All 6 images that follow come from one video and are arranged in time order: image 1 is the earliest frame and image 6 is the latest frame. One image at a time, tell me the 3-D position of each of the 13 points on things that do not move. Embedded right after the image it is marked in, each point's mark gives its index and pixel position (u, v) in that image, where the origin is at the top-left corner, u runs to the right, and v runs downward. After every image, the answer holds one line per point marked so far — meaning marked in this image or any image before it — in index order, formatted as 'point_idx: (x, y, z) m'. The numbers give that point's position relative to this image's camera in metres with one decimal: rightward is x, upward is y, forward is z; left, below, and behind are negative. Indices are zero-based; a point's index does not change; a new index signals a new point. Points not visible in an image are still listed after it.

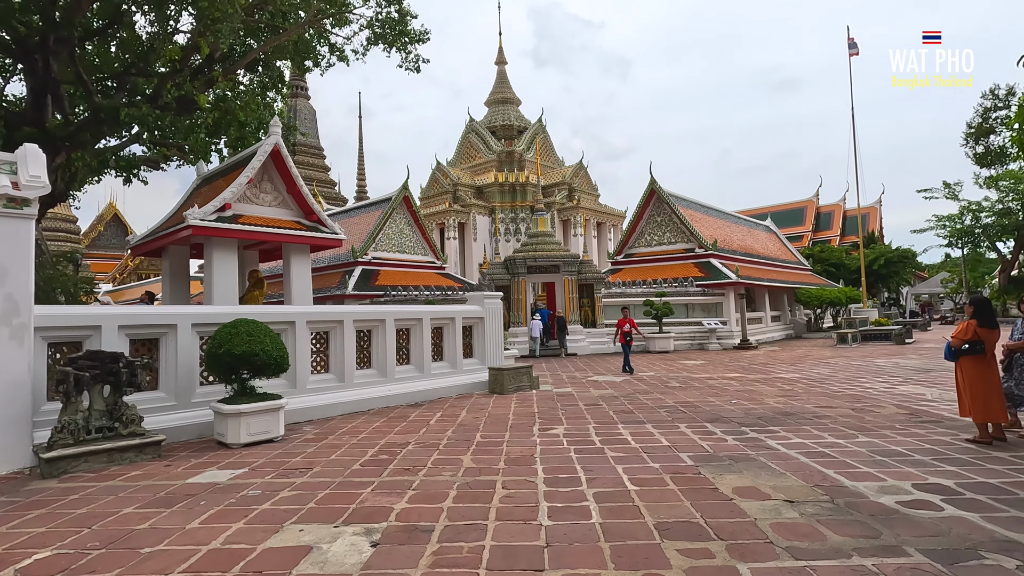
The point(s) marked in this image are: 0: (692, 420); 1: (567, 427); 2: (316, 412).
0: (+1.9, -1.4, +5.6) m
1: (+0.5, -1.4, +5.5) m
2: (-2.3, -1.4, +6.2) m
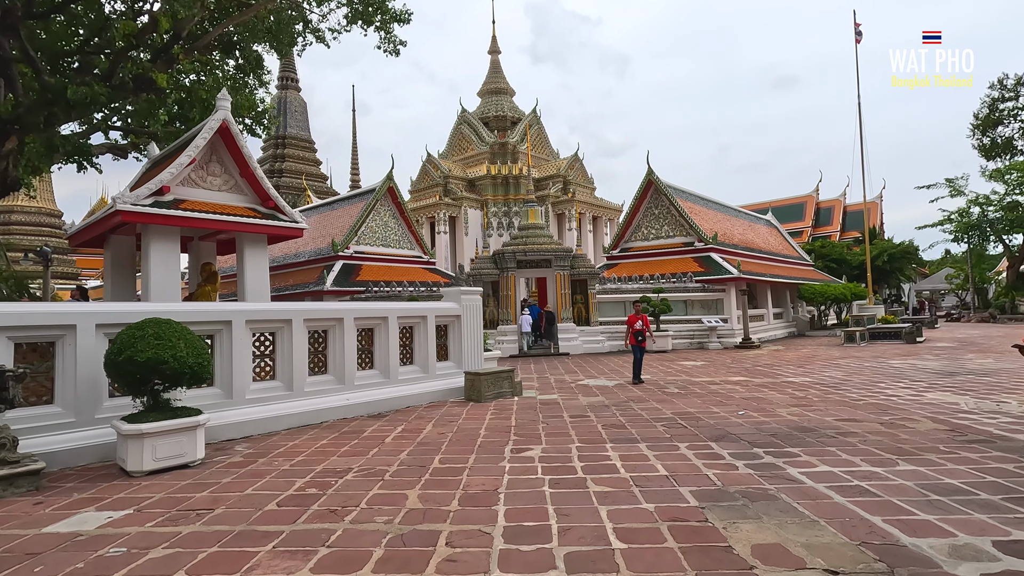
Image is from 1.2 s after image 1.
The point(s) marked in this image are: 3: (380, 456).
0: (+1.6, -1.3, +4.7) m
1: (+0.3, -1.4, +4.6) m
2: (-2.5, -1.4, +5.4) m
3: (-1.1, -1.4, +4.4) m
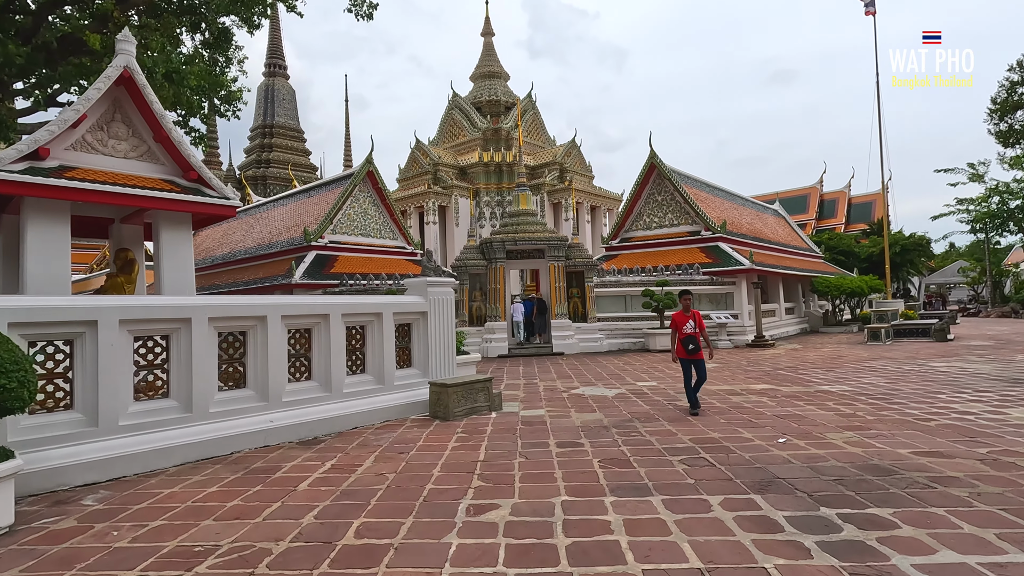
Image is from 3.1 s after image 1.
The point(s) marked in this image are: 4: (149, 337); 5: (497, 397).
0: (+1.3, -1.2, +3.4) m
1: (0.0, -1.3, +3.2) m
2: (-2.8, -1.3, +4.0) m
3: (-1.3, -1.3, +3.0) m
4: (-2.9, -0.4, +4.3) m
5: (-0.2, -1.2, +6.1) m
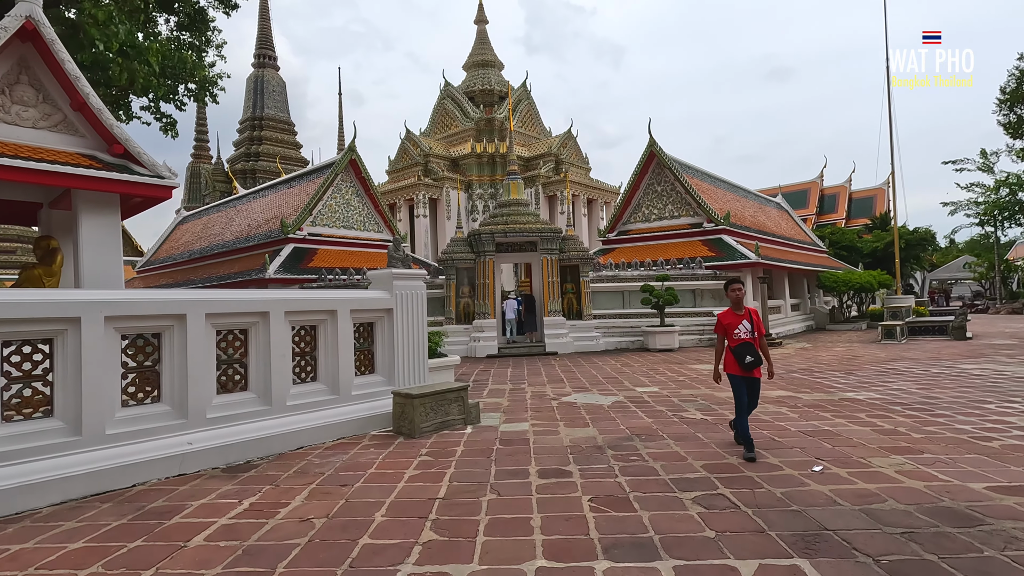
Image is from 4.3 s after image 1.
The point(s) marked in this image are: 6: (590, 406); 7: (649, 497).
0: (+1.2, -1.2, +2.5) m
1: (-0.2, -1.2, +2.4) m
2: (-3.0, -1.2, +3.1) m
3: (-1.5, -1.2, +2.2) m
4: (-3.1, -0.3, +3.4) m
5: (-0.4, -1.2, +5.2) m
6: (+0.8, -1.3, +5.9) m
7: (+0.8, -1.2, +3.1) m
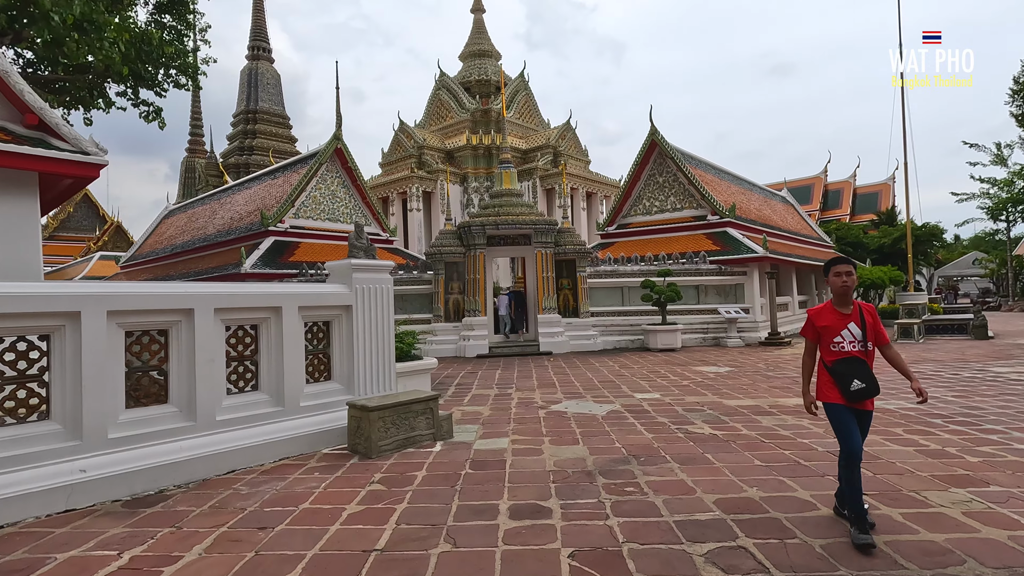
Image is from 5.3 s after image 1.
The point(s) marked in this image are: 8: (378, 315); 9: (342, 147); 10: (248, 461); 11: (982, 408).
0: (+1.0, -1.1, +1.8) m
1: (-0.3, -1.2, +1.6) m
2: (-3.2, -1.2, +2.4) m
3: (-1.7, -1.2, +1.4) m
4: (-3.2, -0.3, +2.7) m
5: (-0.6, -1.1, +4.5) m
6: (+0.7, -1.2, +5.2) m
7: (+0.6, -1.2, +2.4) m
8: (-1.2, -0.2, +4.8) m
9: (-4.6, +3.8, +14.7) m
10: (-1.9, -1.2, +3.9) m
11: (+4.4, -1.1, +5.1) m
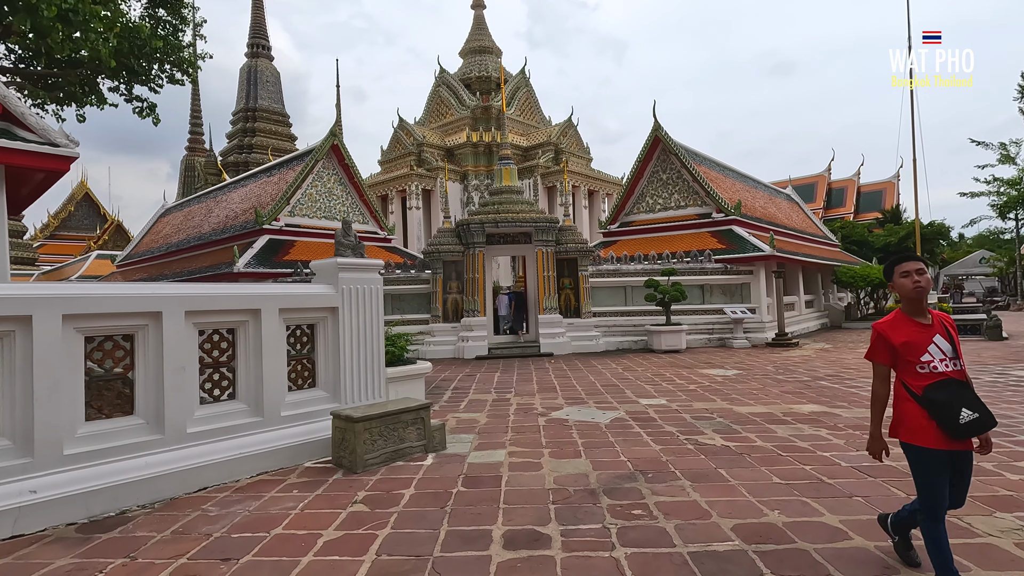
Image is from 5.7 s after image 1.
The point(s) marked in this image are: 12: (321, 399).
0: (+0.9, -1.1, +1.5) m
1: (-0.4, -1.2, +1.3) m
2: (-3.2, -1.2, +2.1) m
3: (-1.7, -1.2, +1.1) m
4: (-3.3, -0.3, +2.4) m
5: (-0.6, -1.1, +4.2) m
6: (+0.6, -1.2, +4.9) m
7: (+0.6, -1.2, +2.1) m
8: (-1.2, -0.2, +4.5) m
9: (-4.6, +3.8, +14.4) m
10: (-1.9, -1.2, +3.6) m
11: (+4.4, -1.1, +4.8) m
12: (-1.5, -0.9, +4.2) m
